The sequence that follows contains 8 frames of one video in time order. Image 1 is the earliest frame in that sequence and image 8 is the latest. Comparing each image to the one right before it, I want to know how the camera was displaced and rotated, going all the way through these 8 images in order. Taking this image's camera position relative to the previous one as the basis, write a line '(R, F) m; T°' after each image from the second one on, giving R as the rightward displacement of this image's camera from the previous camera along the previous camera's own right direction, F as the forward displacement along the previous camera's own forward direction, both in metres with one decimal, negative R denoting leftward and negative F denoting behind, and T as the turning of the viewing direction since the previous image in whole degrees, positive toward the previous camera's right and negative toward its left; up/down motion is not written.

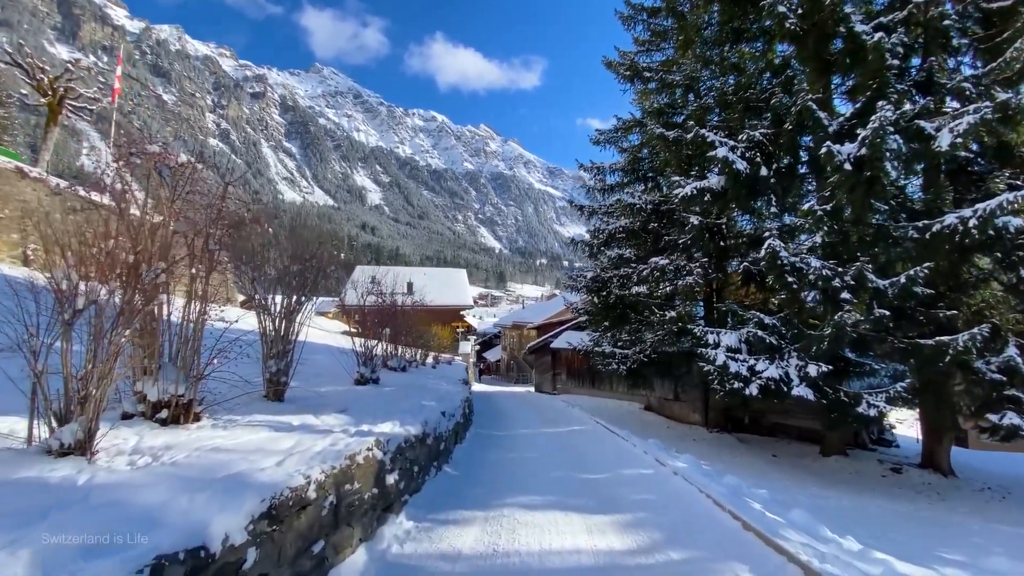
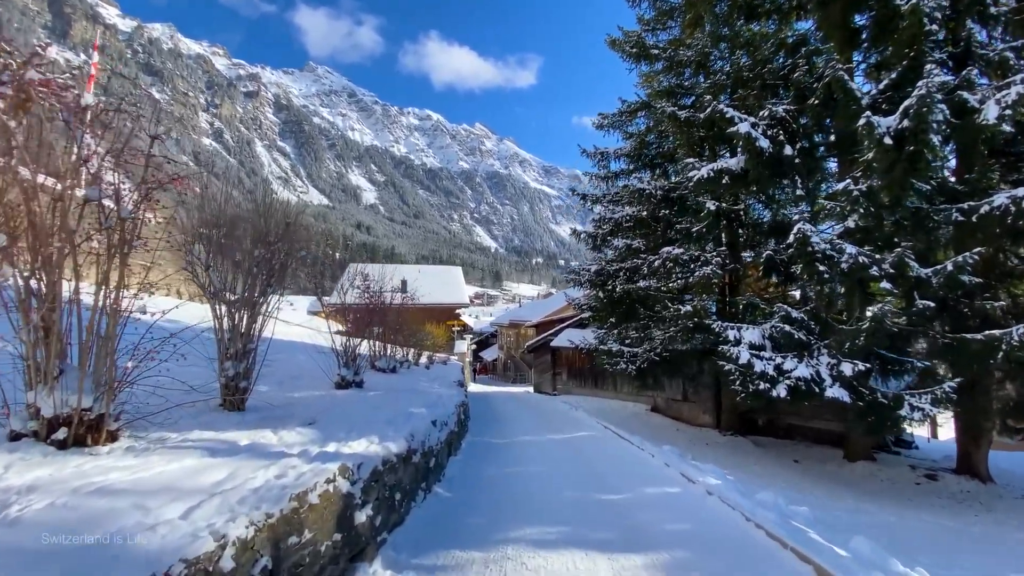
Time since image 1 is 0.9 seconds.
(-0.1, +0.9) m; 0°
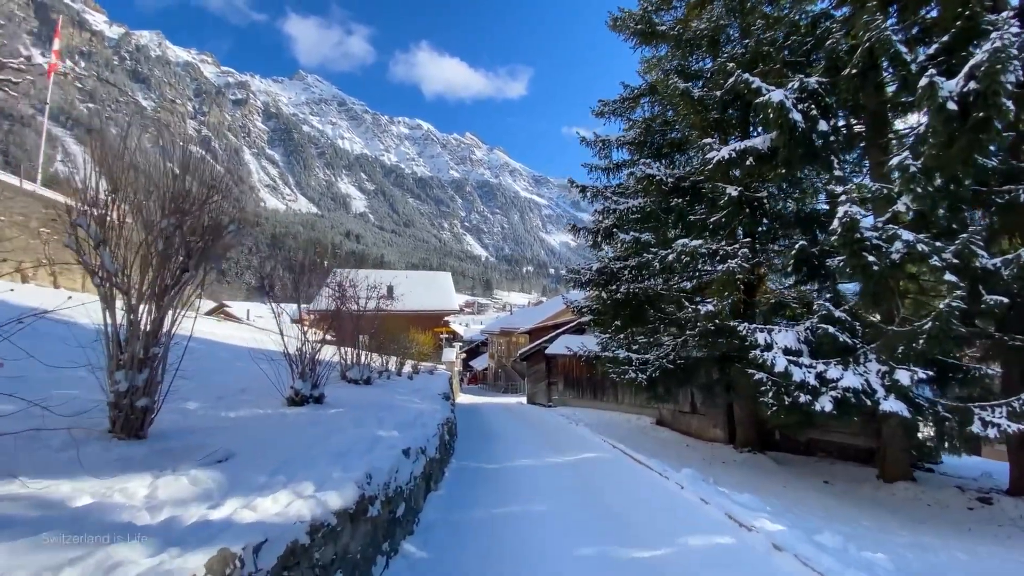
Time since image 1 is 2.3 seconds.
(-0.1, +1.2) m; +1°
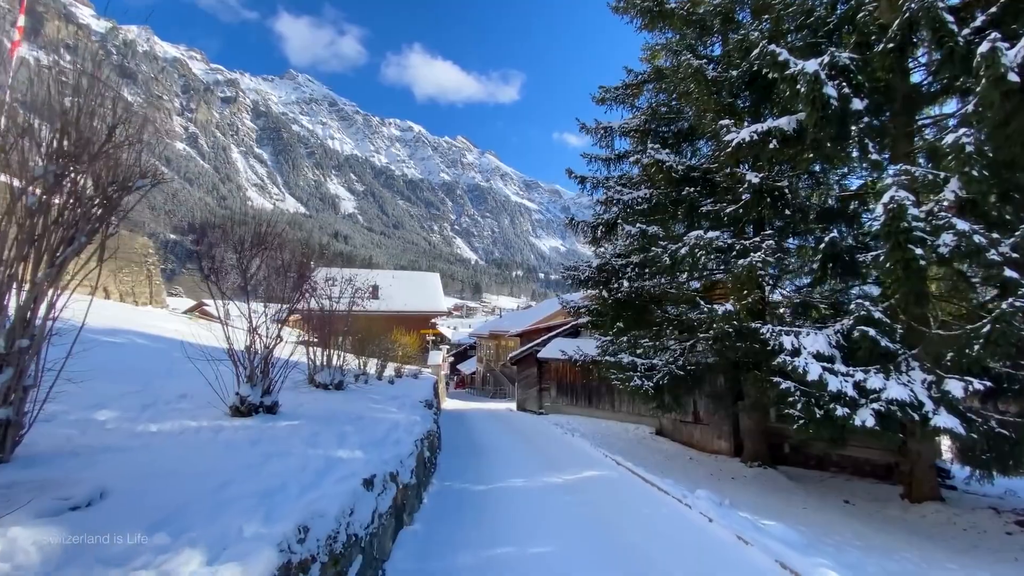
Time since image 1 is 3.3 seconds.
(-0.1, +0.9) m; +1°
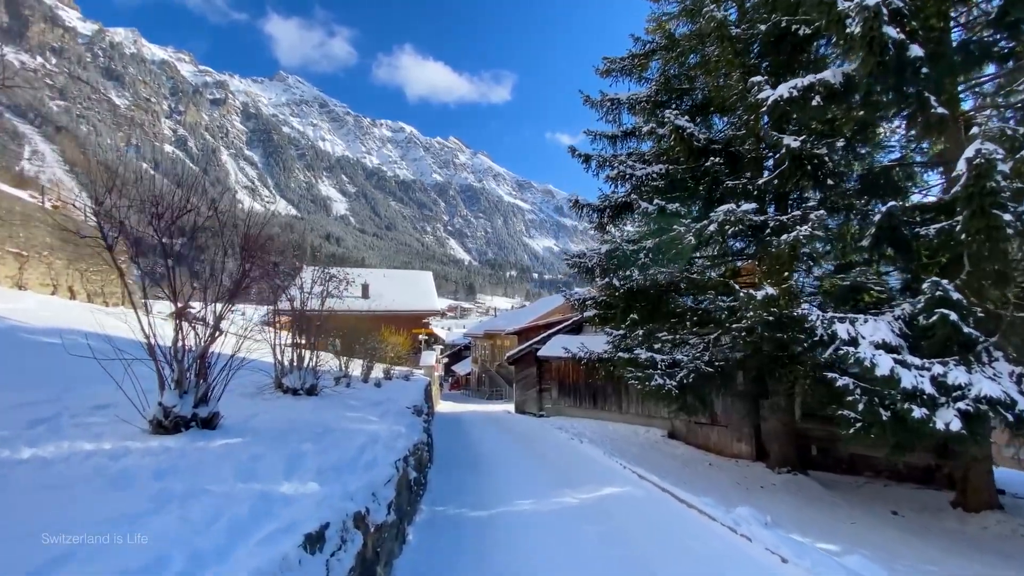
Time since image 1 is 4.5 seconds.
(-0.1, +1.0) m; +1°
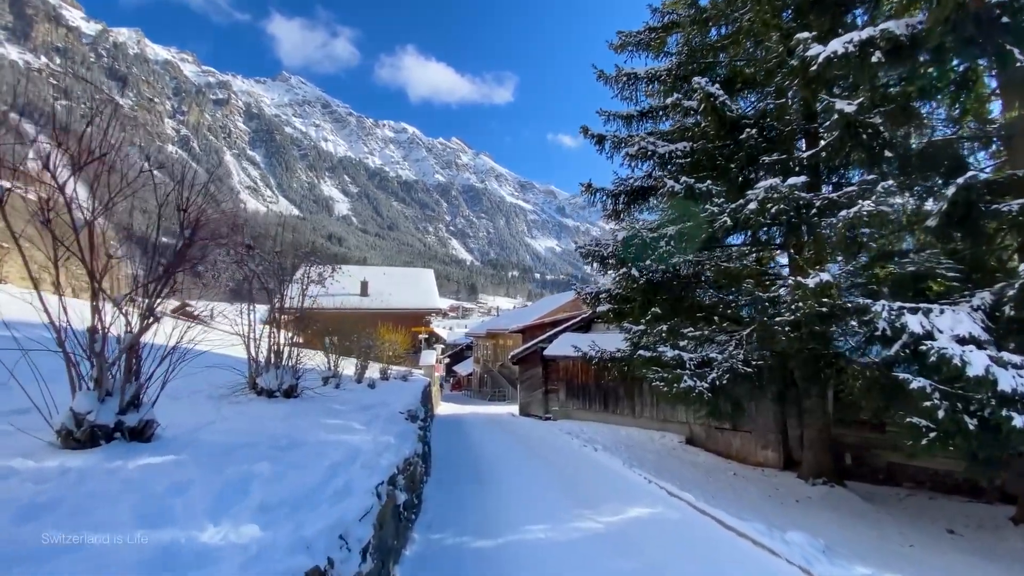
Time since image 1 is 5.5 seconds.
(-0.1, +0.8) m; 0°
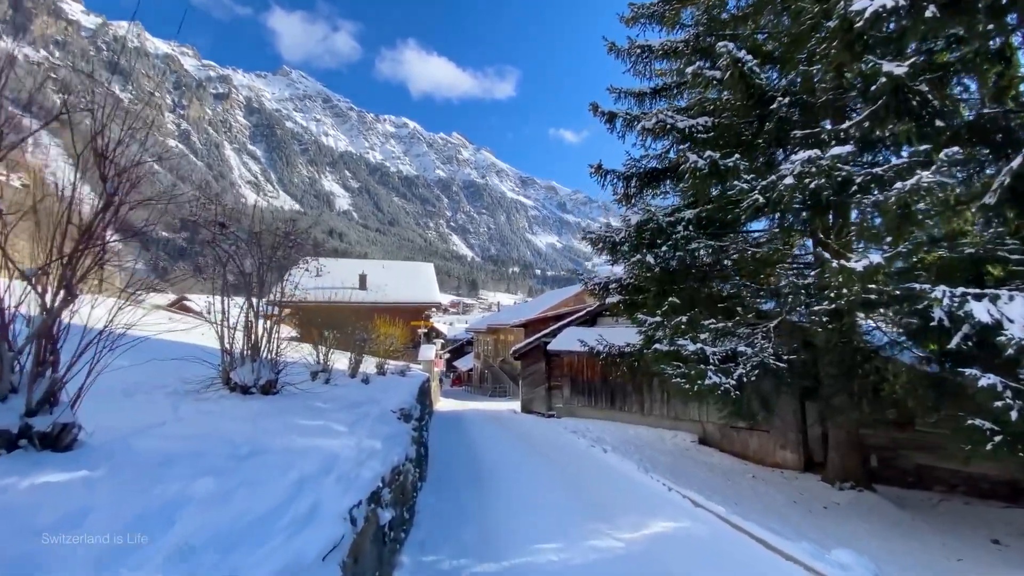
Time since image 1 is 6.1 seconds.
(-0.1, +0.6) m; 0°
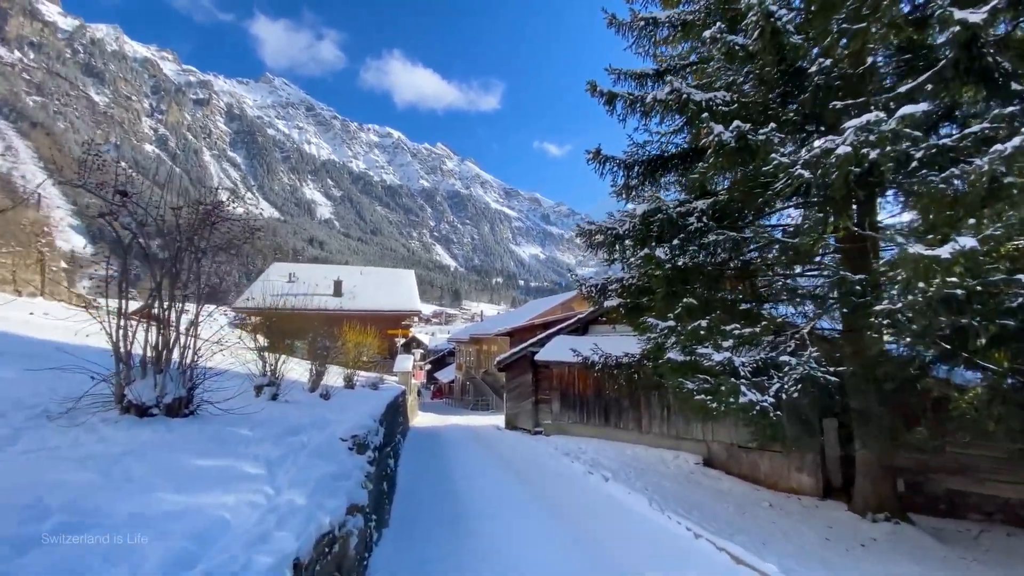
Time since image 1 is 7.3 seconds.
(0.0, +1.1) m; +2°
